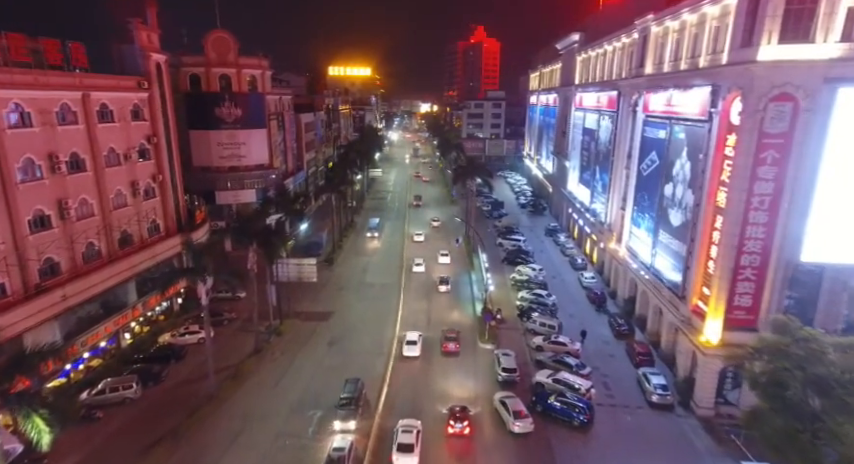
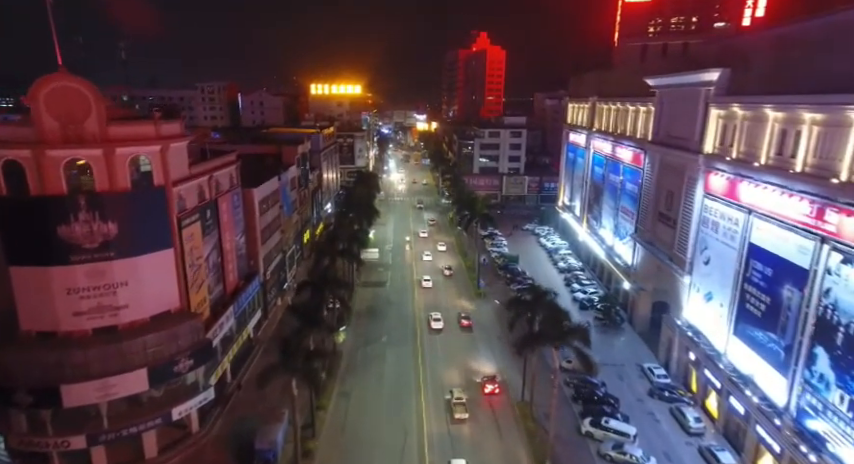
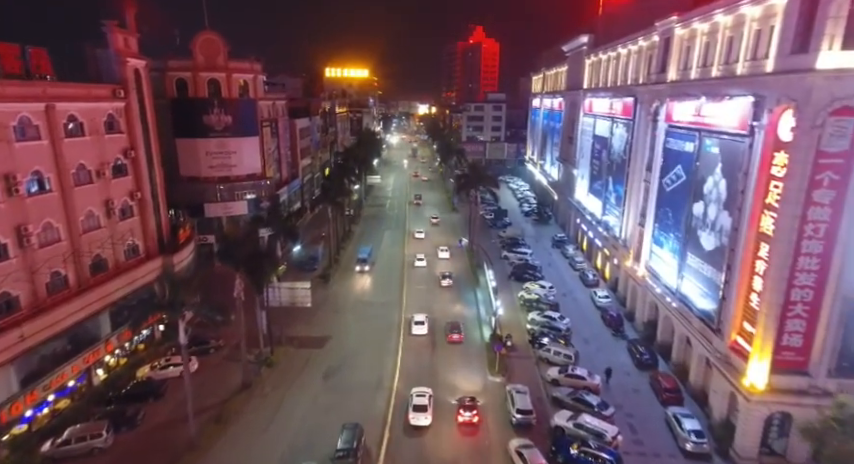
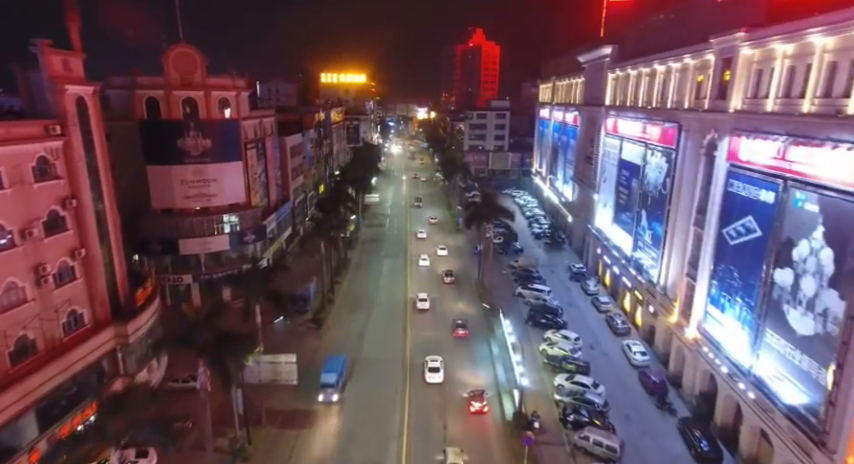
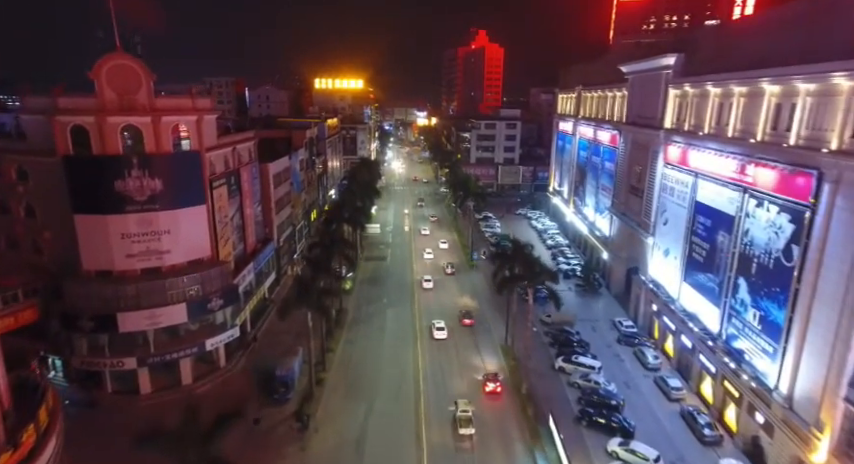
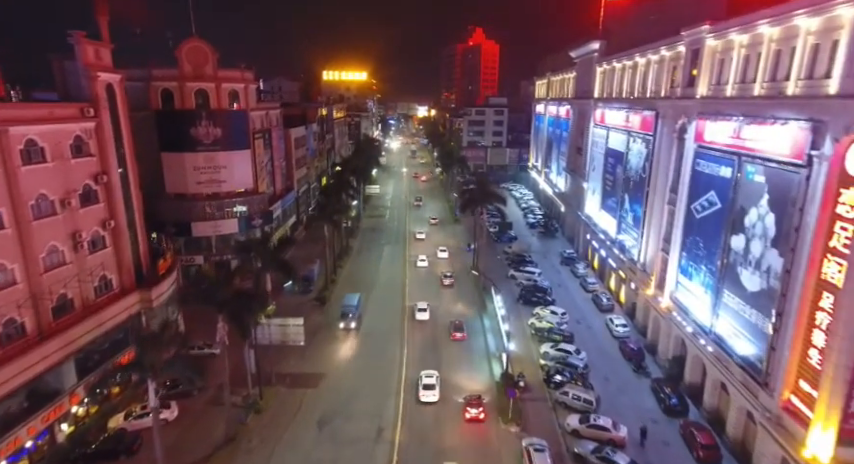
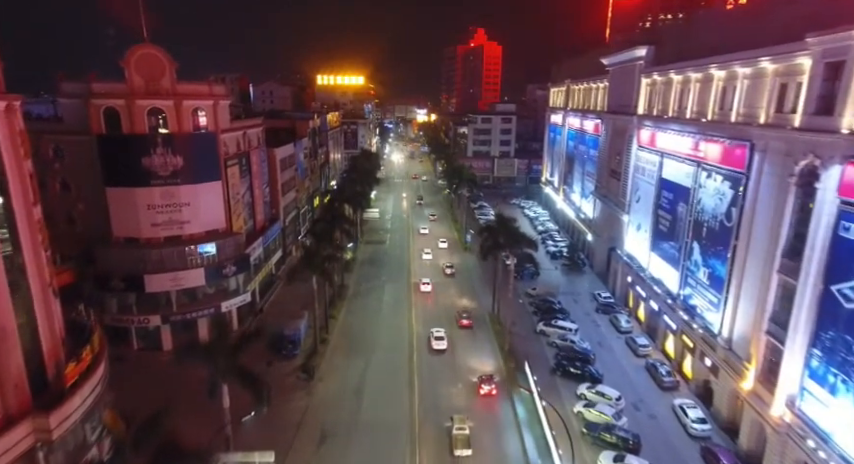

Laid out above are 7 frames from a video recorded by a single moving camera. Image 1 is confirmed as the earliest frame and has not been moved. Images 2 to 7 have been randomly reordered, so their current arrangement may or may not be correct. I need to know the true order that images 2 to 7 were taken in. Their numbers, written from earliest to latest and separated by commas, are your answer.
3, 6, 4, 7, 5, 2
